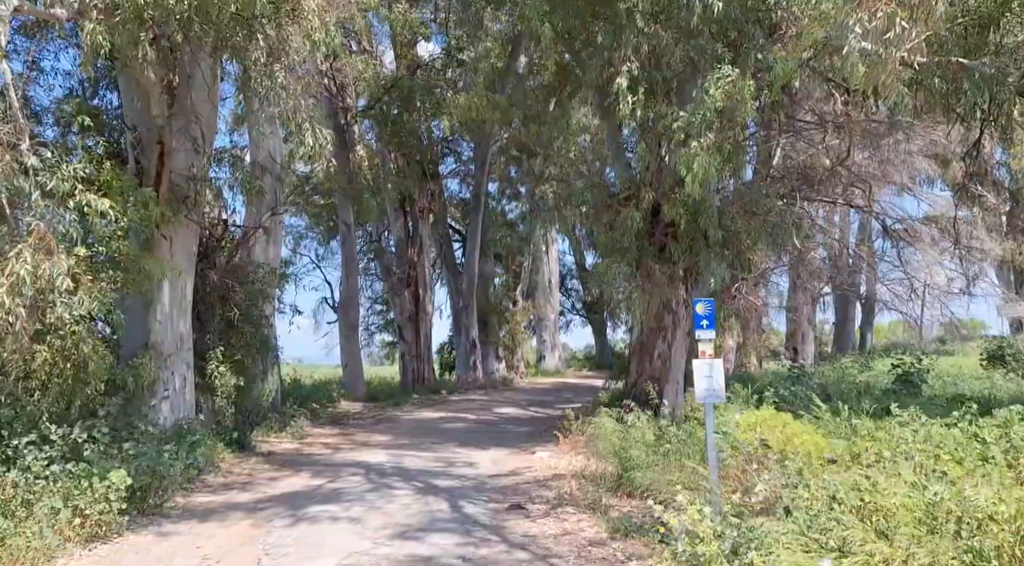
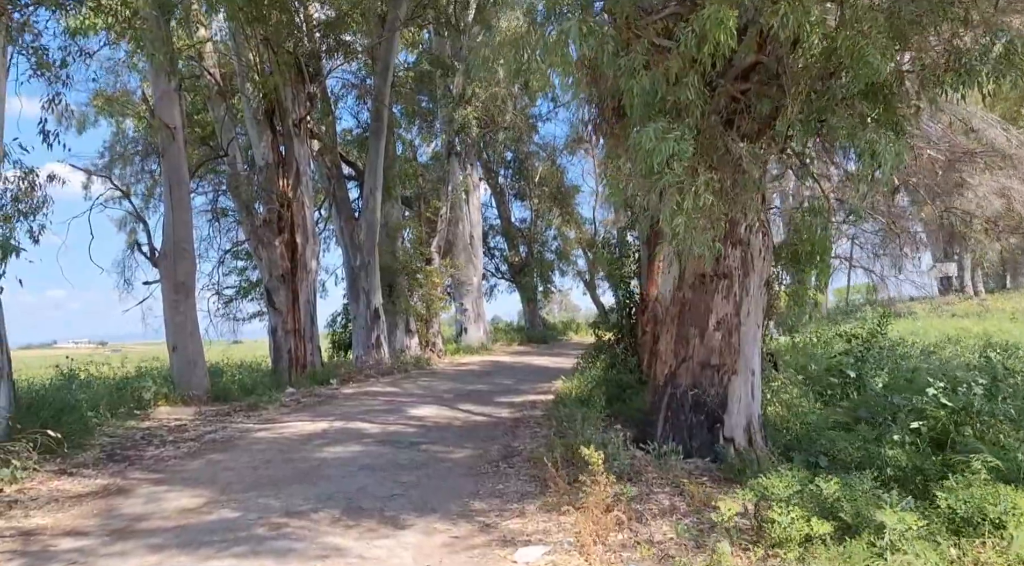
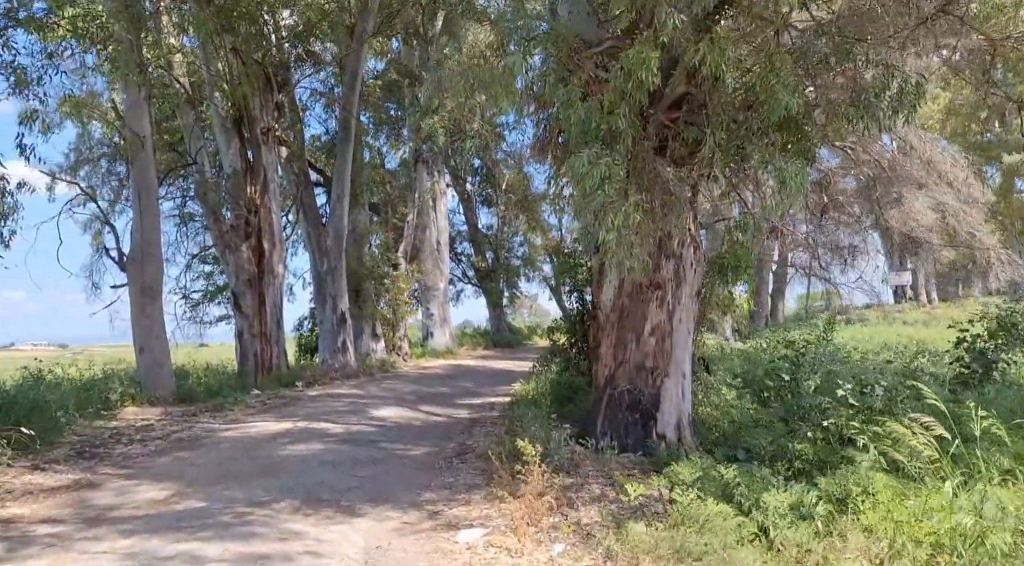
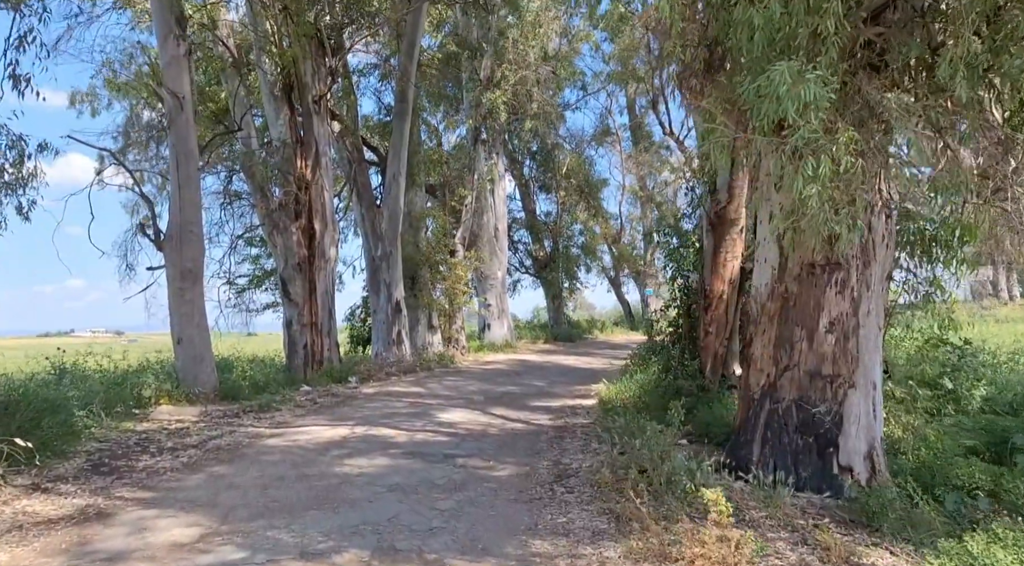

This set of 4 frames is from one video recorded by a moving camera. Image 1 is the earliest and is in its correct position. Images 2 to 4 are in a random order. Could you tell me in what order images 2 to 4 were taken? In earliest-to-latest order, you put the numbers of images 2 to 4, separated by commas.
3, 2, 4
